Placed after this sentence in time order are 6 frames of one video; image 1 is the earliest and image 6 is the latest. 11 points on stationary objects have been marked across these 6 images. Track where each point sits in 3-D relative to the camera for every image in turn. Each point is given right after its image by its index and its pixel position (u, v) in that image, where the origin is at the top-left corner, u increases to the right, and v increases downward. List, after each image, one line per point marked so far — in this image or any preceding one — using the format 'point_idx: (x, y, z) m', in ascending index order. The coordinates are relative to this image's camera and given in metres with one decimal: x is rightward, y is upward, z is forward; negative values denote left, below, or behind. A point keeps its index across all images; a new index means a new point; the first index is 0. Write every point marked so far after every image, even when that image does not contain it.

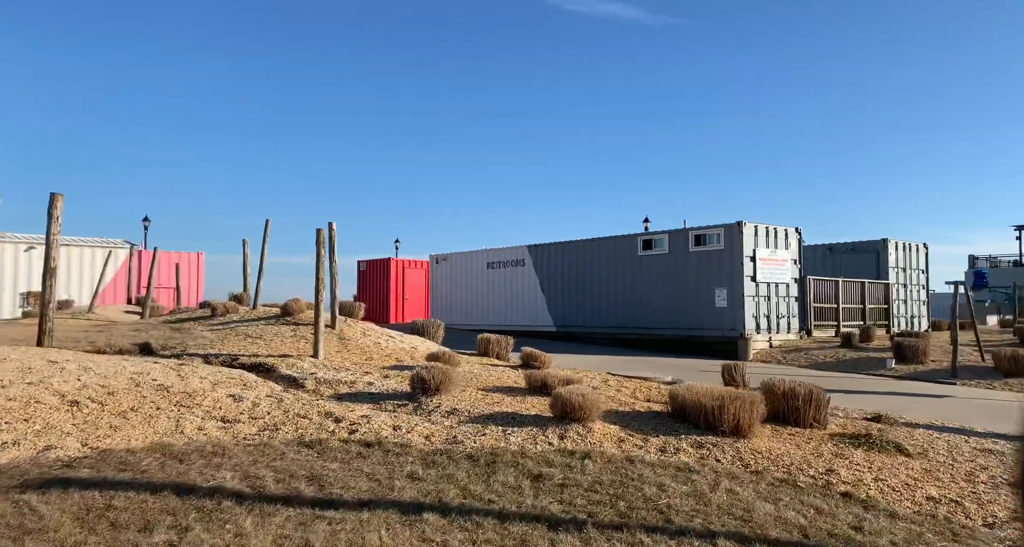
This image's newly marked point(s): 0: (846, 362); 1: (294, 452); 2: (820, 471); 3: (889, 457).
0: (+8.6, -2.3, +19.0) m
1: (-1.2, -1.0, +4.0) m
2: (+2.1, -1.4, +5.1) m
3: (+3.1, -1.5, +6.0) m
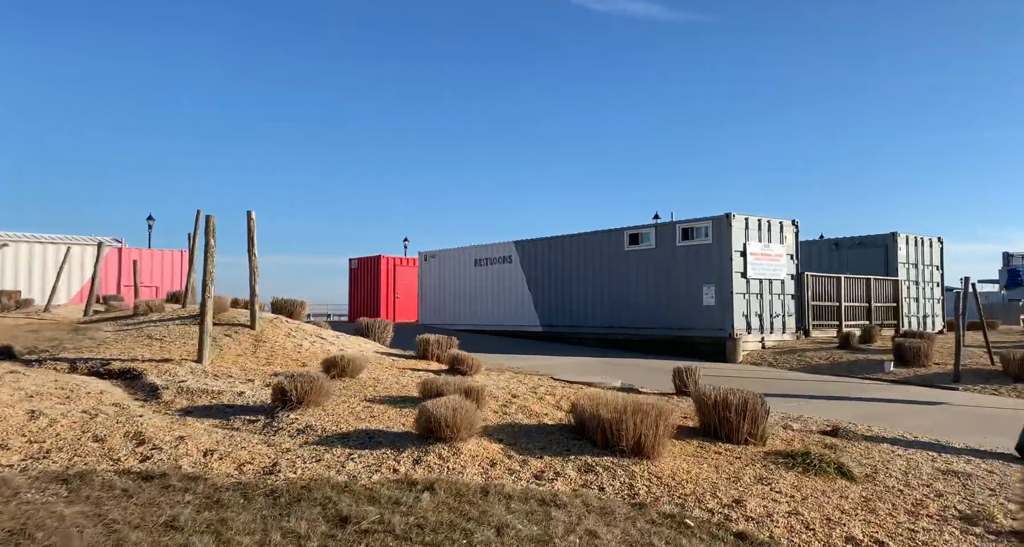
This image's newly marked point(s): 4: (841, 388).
0: (+8.0, -2.2, +18.1) m
1: (-2.1, -0.9, +3.2) m
2: (+1.2, -1.3, +4.3) m
3: (+2.2, -1.5, +5.2) m
4: (+6.4, -2.2, +14.5) m
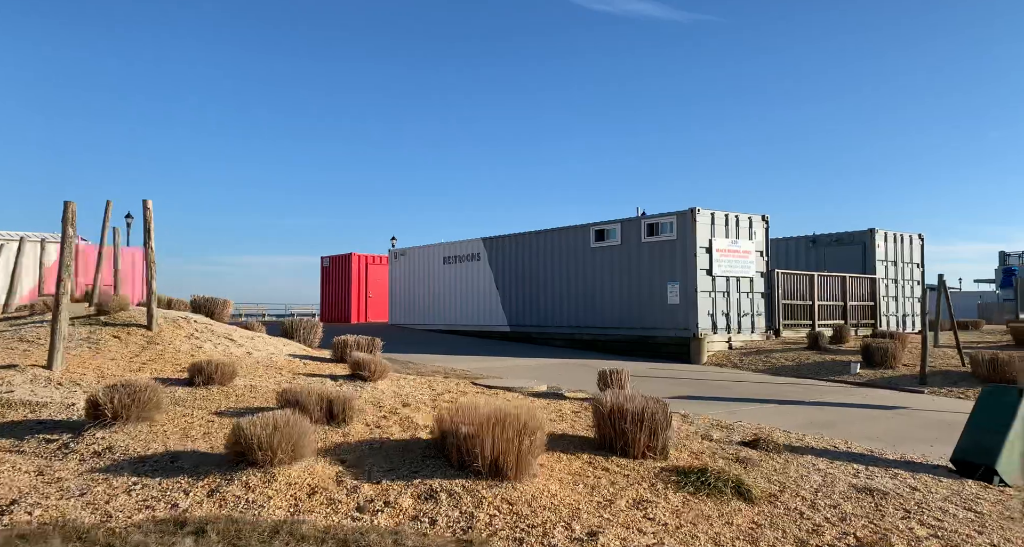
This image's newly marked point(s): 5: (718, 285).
0: (+7.0, -2.2, +17.6) m
1: (-3.0, -0.9, +2.6) m
2: (+0.3, -1.3, +3.7) m
3: (+1.3, -1.4, +4.6) m
4: (+5.4, -2.2, +14.0) m
5: (+5.5, -0.3, +19.8) m
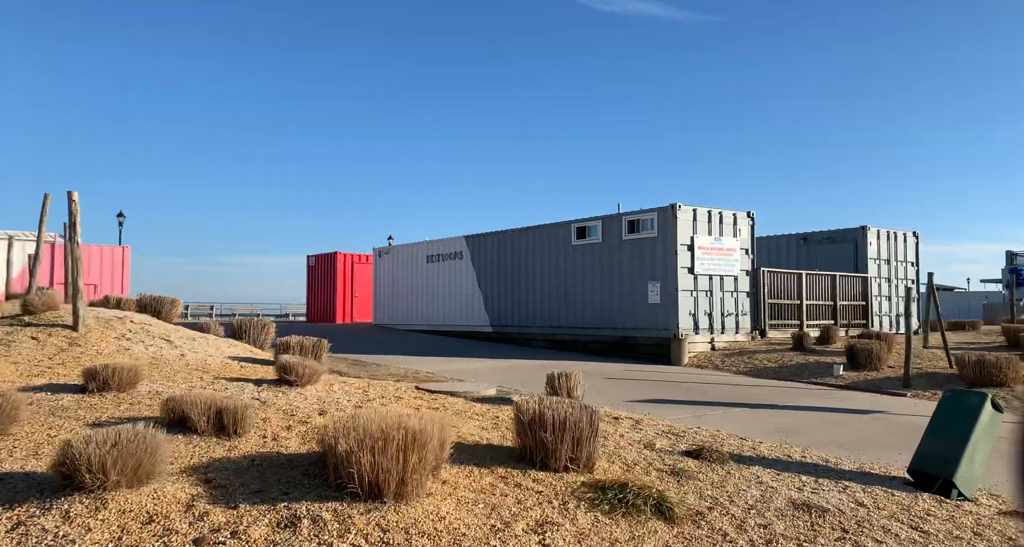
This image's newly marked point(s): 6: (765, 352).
0: (+6.4, -2.1, +17.1) m
1: (-3.6, -0.9, +2.2) m
2: (-0.3, -1.3, +3.3) m
3: (+0.7, -1.4, +4.2) m
4: (+4.8, -2.2, +13.5) m
5: (+4.9, -0.3, +19.4) m
6: (+6.5, -2.0, +18.9) m
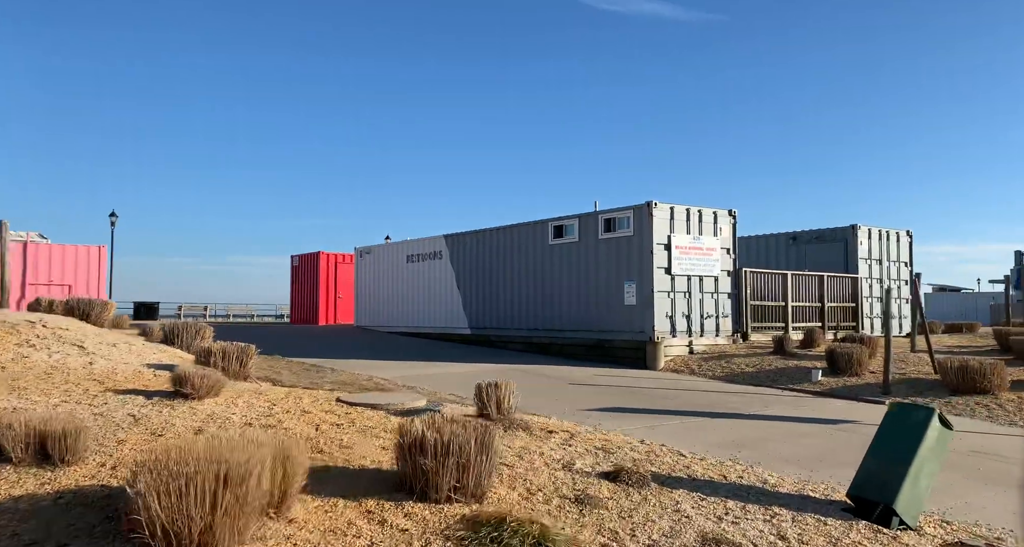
0: (+5.7, -2.2, +16.6) m
1: (-4.4, -0.9, +1.7) m
2: (-1.1, -1.3, +2.8) m
3: (-0.1, -1.5, +3.6) m
4: (+4.1, -2.2, +13.0) m
5: (+4.2, -0.3, +18.8) m
6: (+5.8, -2.1, +18.3) m
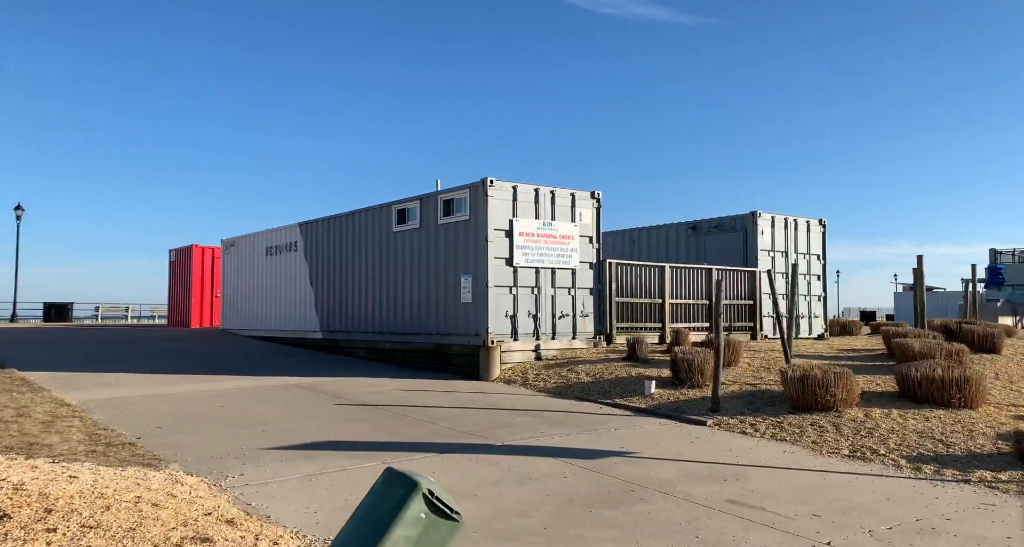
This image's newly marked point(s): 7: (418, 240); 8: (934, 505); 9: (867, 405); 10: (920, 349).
0: (+1.8, -2.1, +14.2) m
1: (-7.8, -1.0, -1.0) m
2: (-4.5, -1.3, +0.2) m
3: (-3.6, -1.4, +1.1) m
4: (+0.3, -2.1, +10.6) m
5: (+0.2, -0.2, +16.4) m
6: (+1.8, -1.9, +16.0) m
7: (-2.3, +0.7, +17.8) m
8: (+4.0, -2.2, +6.9) m
9: (+5.5, -2.0, +11.5) m
10: (+8.0, -1.5, +14.4) m
